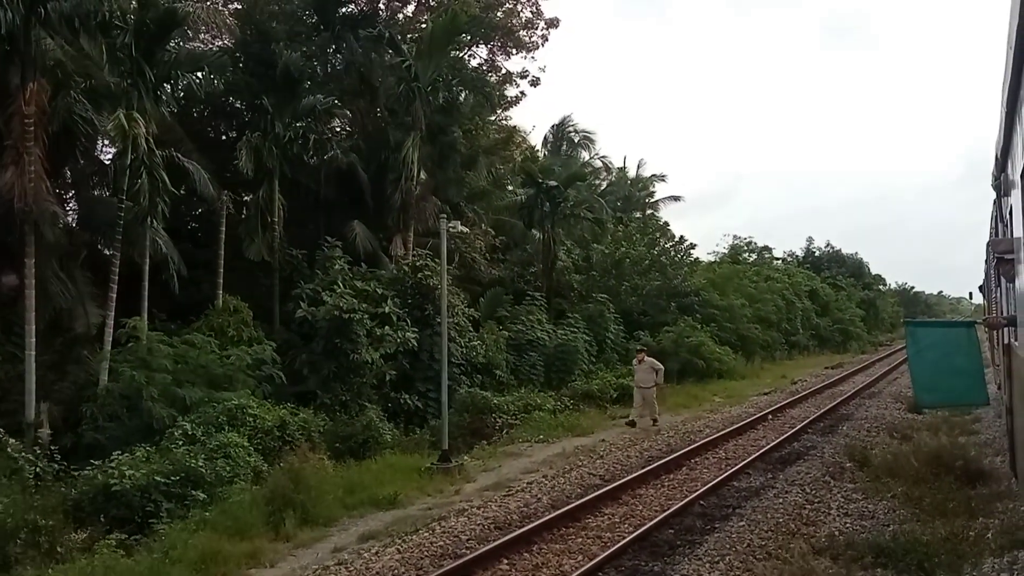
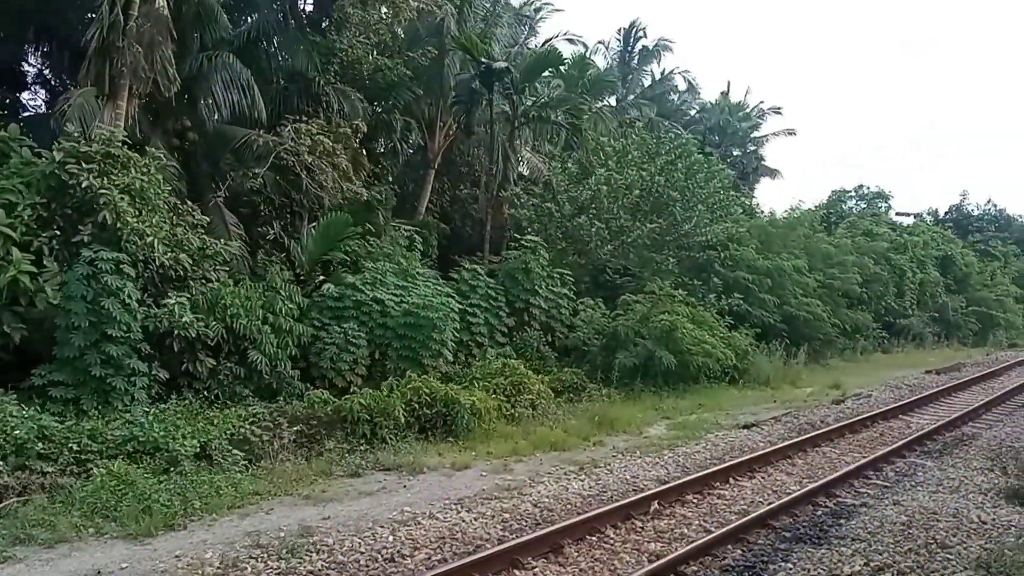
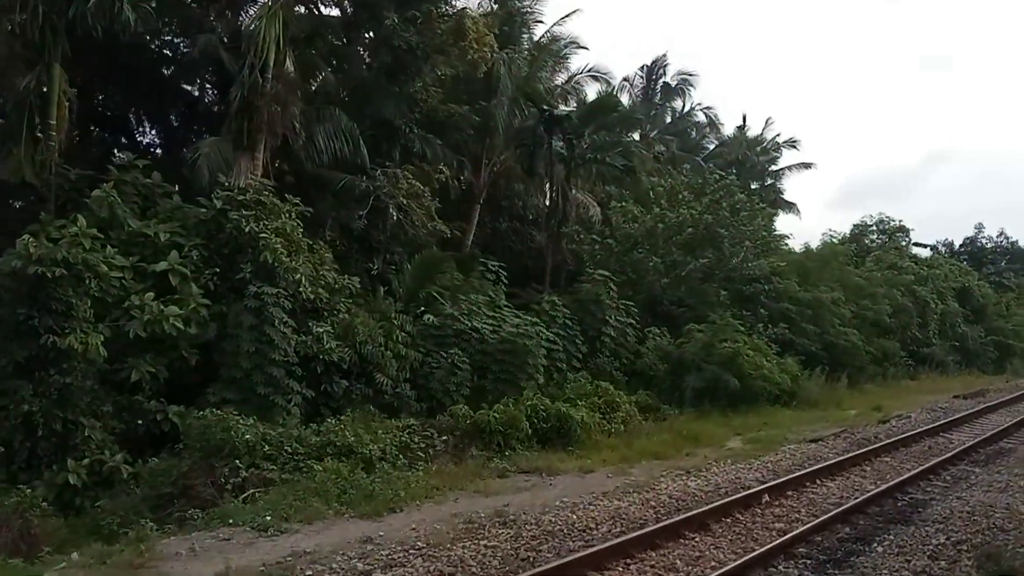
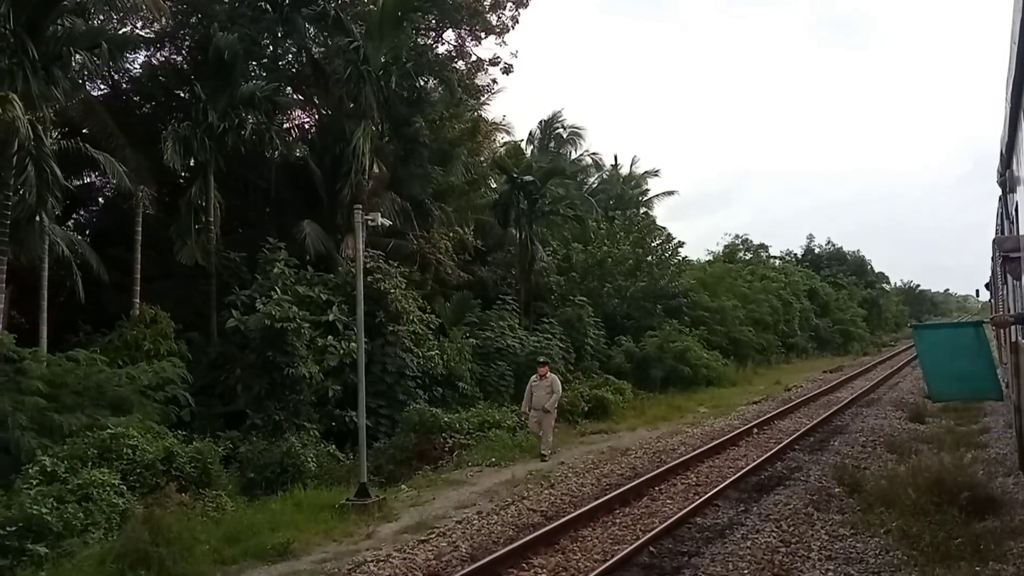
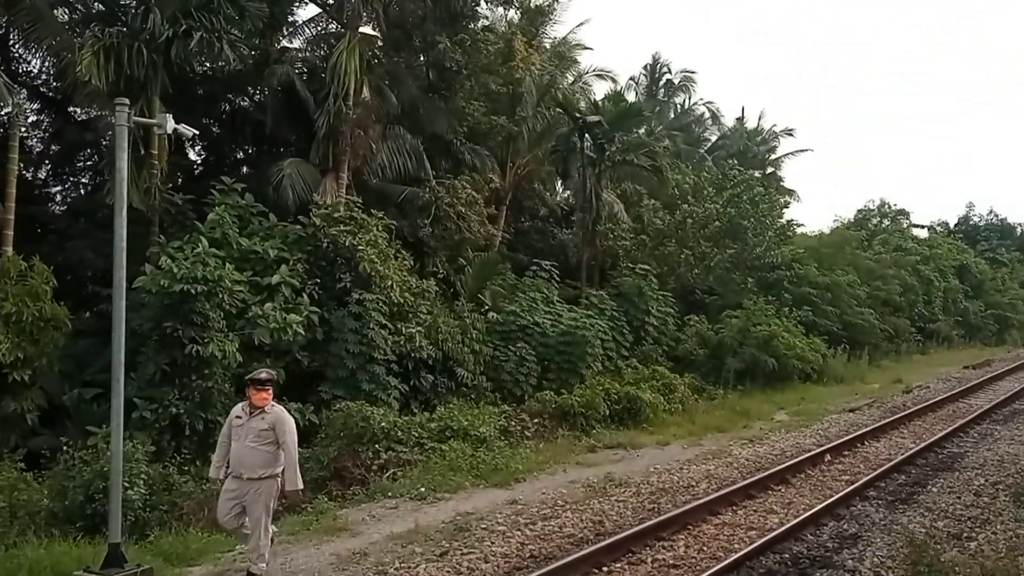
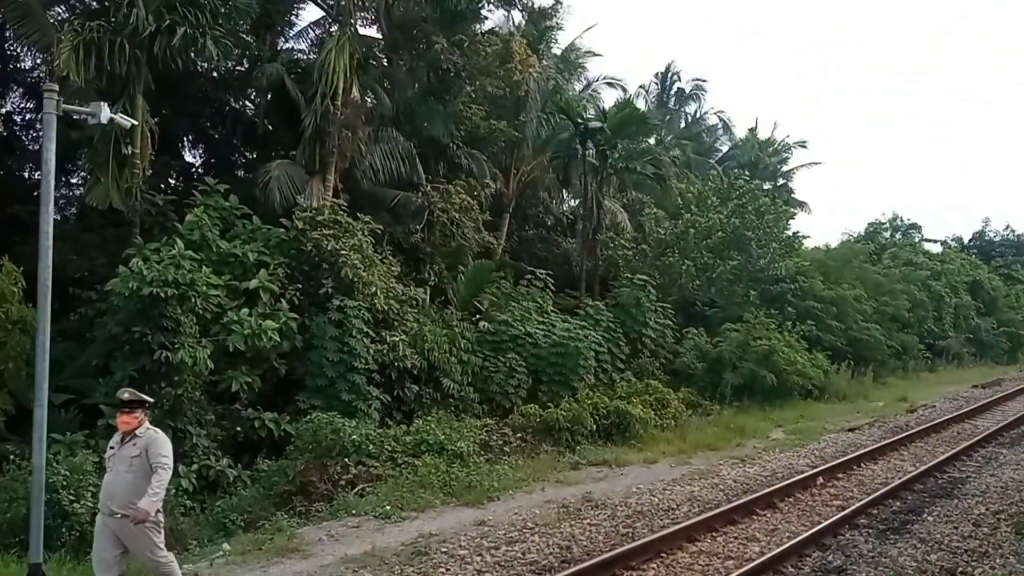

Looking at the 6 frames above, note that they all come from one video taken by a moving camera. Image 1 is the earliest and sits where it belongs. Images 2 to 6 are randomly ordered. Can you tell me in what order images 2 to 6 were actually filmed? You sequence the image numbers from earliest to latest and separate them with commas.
4, 5, 6, 3, 2
